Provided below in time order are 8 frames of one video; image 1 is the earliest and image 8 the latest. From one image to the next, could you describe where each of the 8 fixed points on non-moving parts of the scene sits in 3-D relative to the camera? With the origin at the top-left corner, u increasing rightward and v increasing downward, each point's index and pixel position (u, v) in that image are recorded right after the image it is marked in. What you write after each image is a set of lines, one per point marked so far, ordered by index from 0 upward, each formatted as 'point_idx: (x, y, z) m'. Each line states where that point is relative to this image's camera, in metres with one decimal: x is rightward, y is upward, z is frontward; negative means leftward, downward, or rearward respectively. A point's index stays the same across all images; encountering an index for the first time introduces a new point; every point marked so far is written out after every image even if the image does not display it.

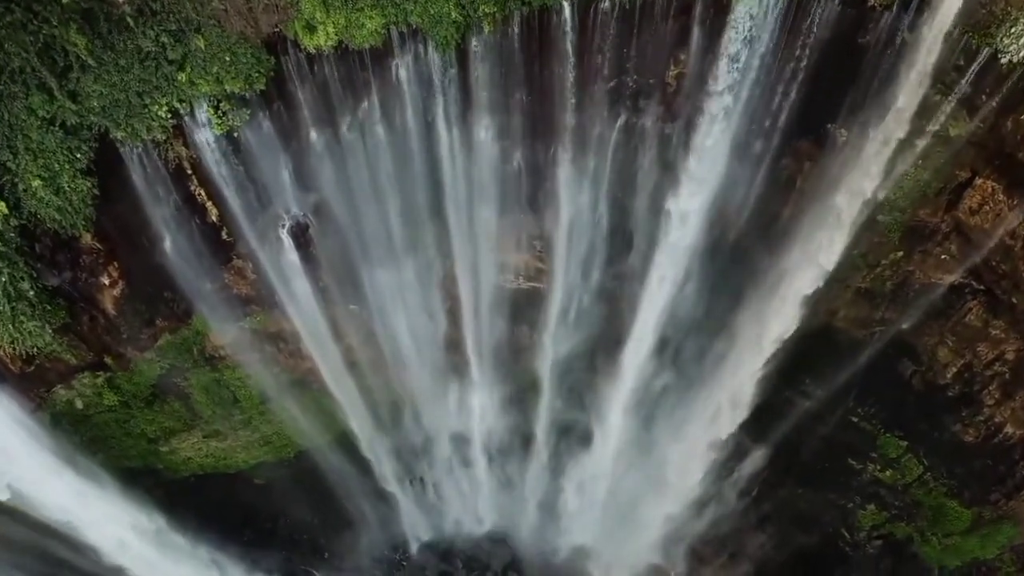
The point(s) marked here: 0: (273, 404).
0: (-3.7, -1.8, +11.3) m
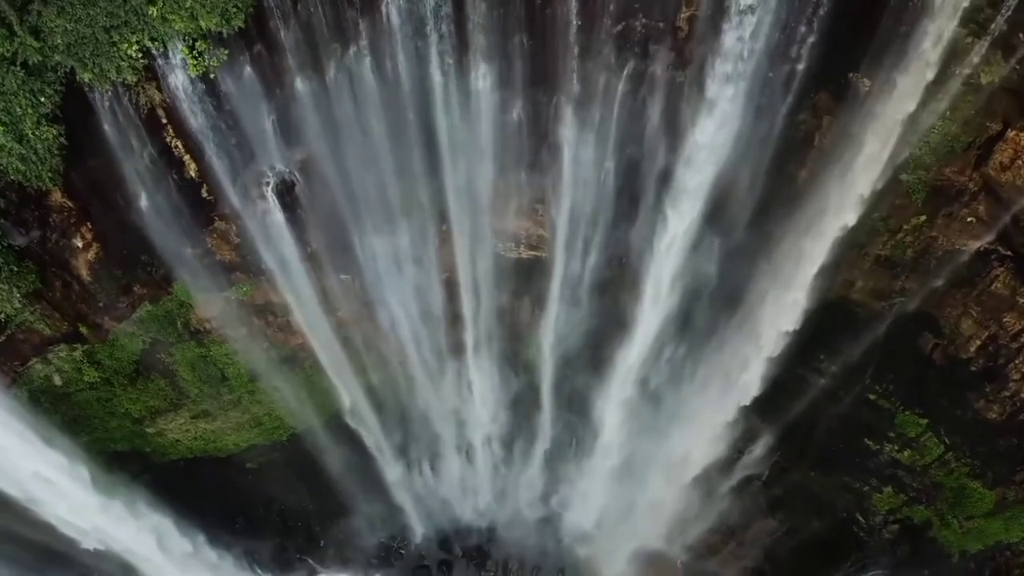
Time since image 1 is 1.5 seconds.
0: (-3.7, -1.4, +10.8) m
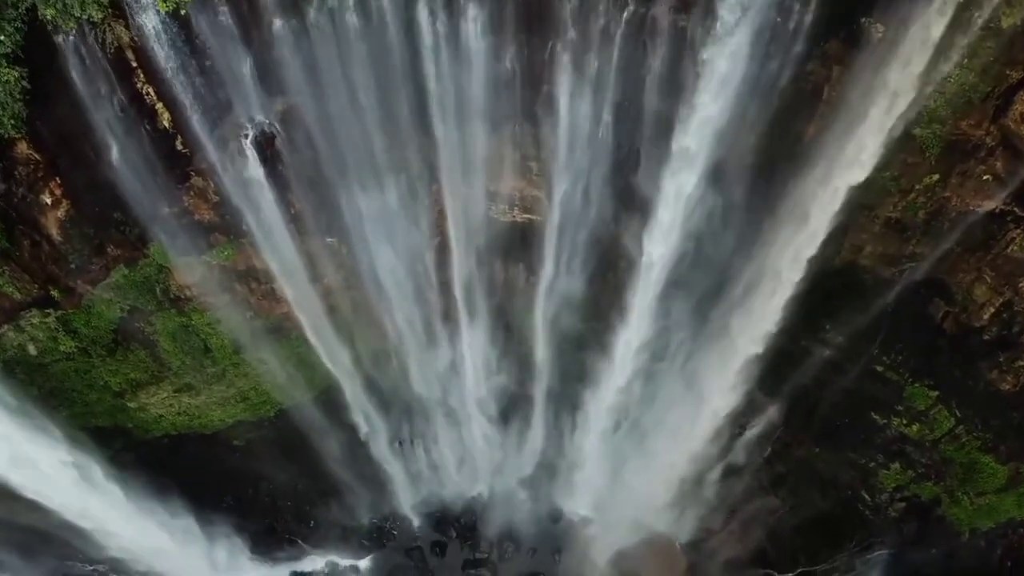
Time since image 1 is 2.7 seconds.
0: (-3.7, -0.9, +10.4) m
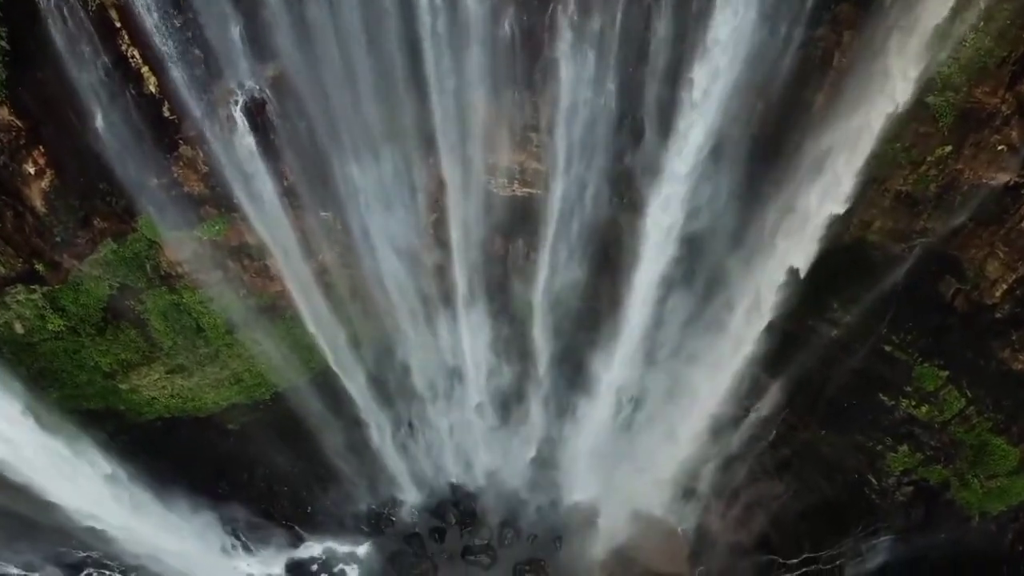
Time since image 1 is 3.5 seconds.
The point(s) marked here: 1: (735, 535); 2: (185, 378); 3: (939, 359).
0: (-3.7, -0.6, +10.2) m
1: (+3.7, -4.1, +12.3) m
2: (-4.7, -1.3, +10.5) m
3: (+5.6, -0.9, +9.7) m
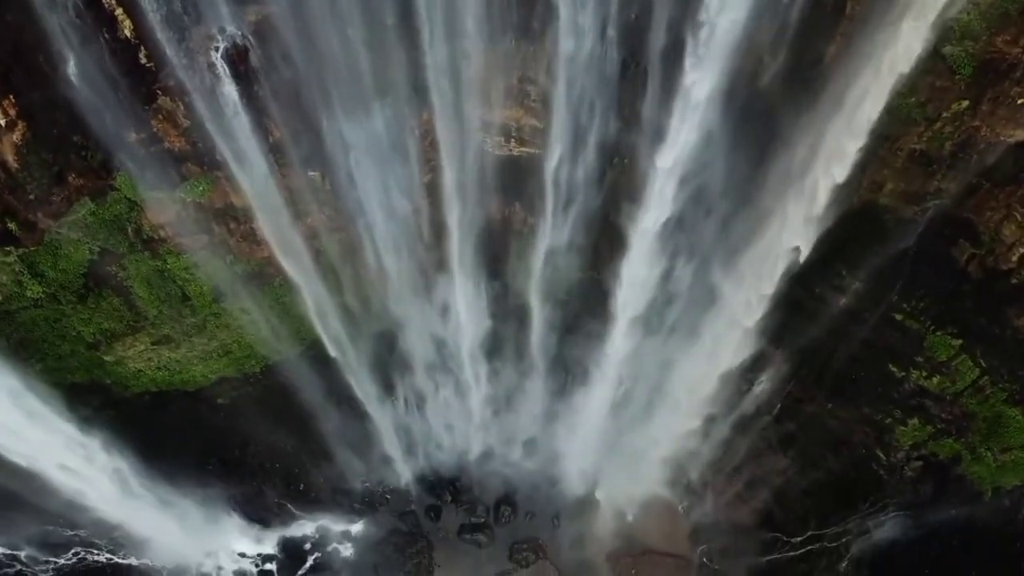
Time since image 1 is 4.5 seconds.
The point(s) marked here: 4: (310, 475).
0: (-3.8, -0.2, +9.8) m
1: (+3.6, -3.7, +12.0) m
2: (-4.7, -0.8, +10.2) m
3: (+5.6, -0.5, +9.4) m
4: (-3.2, -3.0, +11.9) m
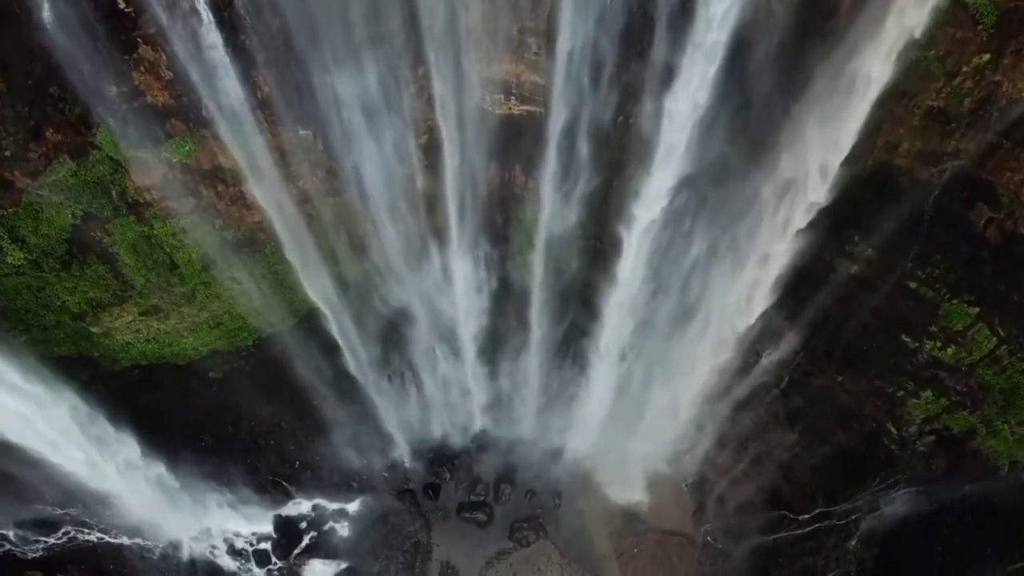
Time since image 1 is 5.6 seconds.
0: (-3.8, +0.2, +9.5) m
1: (+3.6, -3.2, +11.7) m
2: (-4.7, -0.4, +9.9) m
3: (+5.6, -0.1, +9.0) m
4: (-3.2, -2.5, +11.6) m
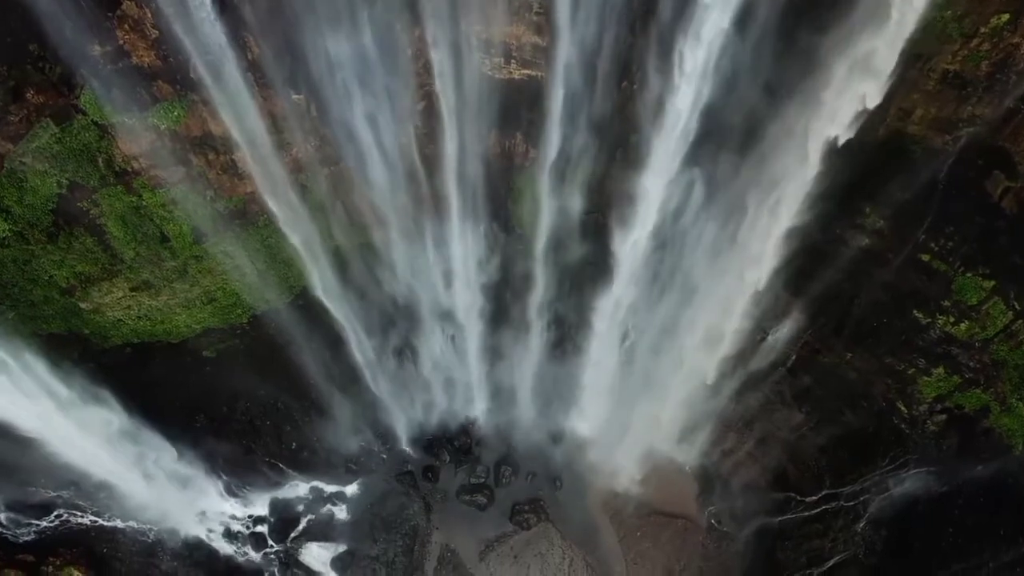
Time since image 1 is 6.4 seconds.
0: (-3.8, +0.5, +9.2) m
1: (+3.6, -2.9, +11.5) m
2: (-4.7, -0.1, +9.6) m
3: (+5.6, +0.2, +8.8) m
4: (-3.2, -2.2, +11.3) m
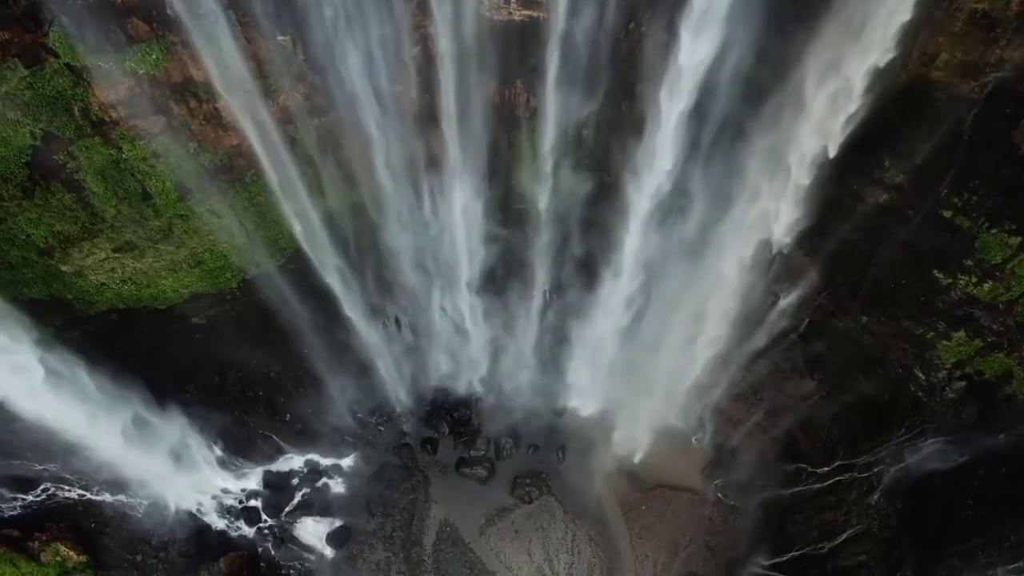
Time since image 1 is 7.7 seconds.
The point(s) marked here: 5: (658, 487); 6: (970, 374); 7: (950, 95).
0: (-3.8, +1.0, +8.8) m
1: (+3.7, -2.3, +11.1) m
2: (-4.7, +0.4, +9.2) m
3: (+5.6, +0.7, +8.3) m
4: (-3.2, -1.7, +10.9) m
5: (+2.2, -3.0, +11.1) m
6: (+5.8, -1.0, +9.3) m
7: (+4.6, +2.1, +7.8) m
